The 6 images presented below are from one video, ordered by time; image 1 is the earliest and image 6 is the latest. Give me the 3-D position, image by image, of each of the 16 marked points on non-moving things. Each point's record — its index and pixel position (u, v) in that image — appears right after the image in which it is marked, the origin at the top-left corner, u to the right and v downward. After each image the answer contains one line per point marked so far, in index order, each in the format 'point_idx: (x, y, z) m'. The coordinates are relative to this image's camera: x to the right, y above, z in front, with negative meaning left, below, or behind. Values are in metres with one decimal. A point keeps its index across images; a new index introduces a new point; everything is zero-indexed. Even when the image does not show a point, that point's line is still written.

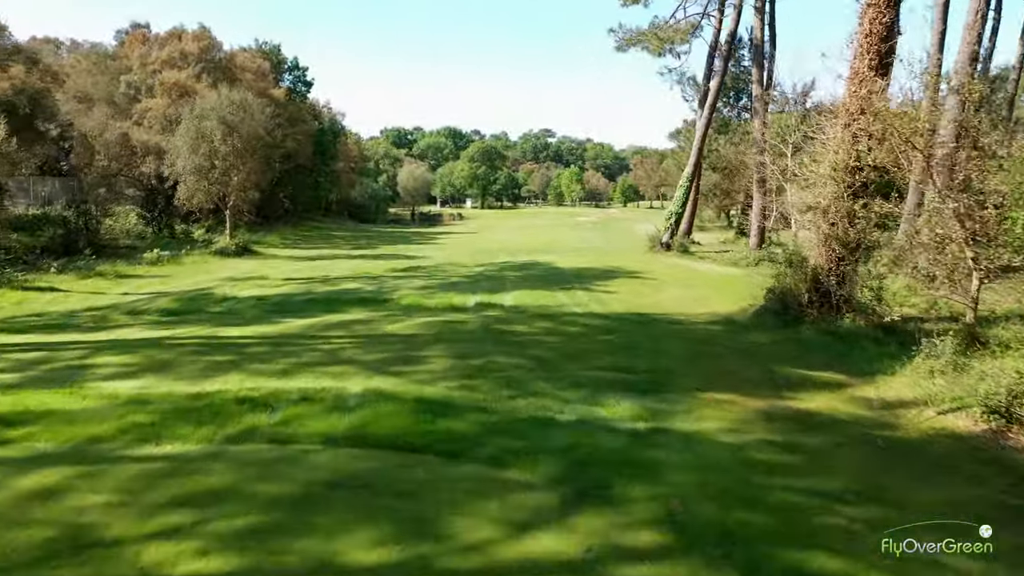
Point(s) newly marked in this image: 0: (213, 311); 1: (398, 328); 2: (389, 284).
0: (-5.1, -0.4, +12.3) m
1: (-1.6, -0.6, +10.2) m
2: (-2.8, +0.1, +16.6) m
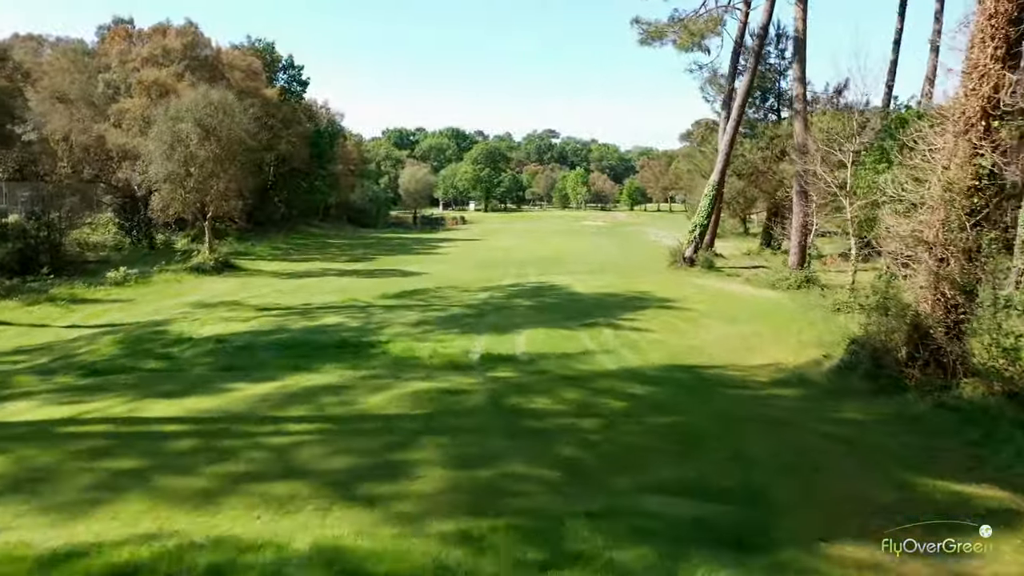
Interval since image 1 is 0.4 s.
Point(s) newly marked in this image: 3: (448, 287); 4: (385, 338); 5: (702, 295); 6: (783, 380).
0: (-4.9, -1.0, +9.8) m
1: (-1.4, -1.2, +7.7) m
2: (-2.6, -0.5, +14.1) m
3: (-1.6, 0.0, +18.4) m
4: (-2.1, -0.8, +12.1) m
5: (+4.5, -0.2, +17.1) m
6: (+3.5, -1.2, +9.4) m
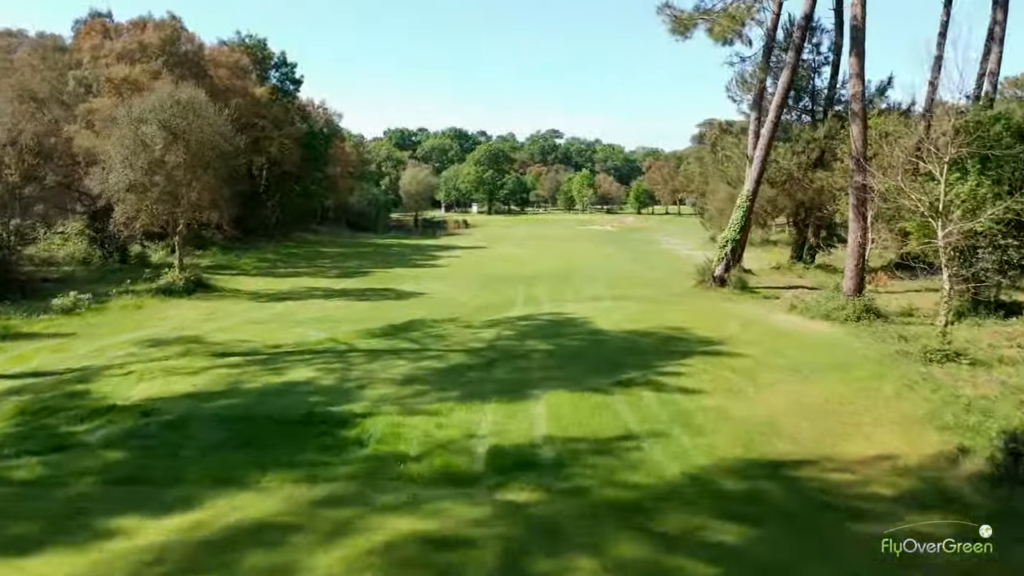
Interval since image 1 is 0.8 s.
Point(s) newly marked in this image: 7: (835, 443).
0: (-4.7, -1.7, +7.1) m
1: (-1.2, -1.9, +5.0) m
2: (-2.4, -1.2, +11.3) m
3: (-1.4, -0.7, +15.6) m
4: (-1.9, -1.5, +9.3) m
5: (+4.7, -0.9, +14.3) m
6: (+3.7, -1.9, +6.7) m
7: (+3.6, -1.7, +8.0) m
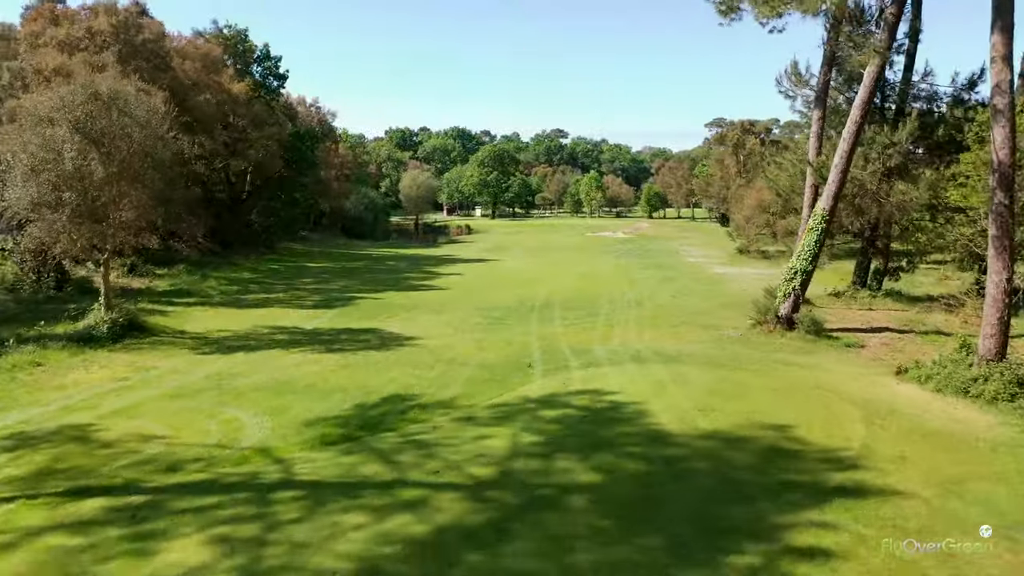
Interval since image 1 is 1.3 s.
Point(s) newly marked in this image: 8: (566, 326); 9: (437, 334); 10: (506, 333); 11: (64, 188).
0: (-4.4, -2.8, +2.6) m
1: (-1.0, -3.0, +0.5) m
2: (-2.1, -2.3, +6.8) m
3: (-1.1, -1.7, +11.1) m
4: (-1.7, -2.6, +4.8) m
5: (+5.0, -1.9, +9.8) m
6: (+4.0, -2.9, +2.2) m
7: (+3.9, -2.8, +3.5) m
8: (+1.5, -1.0, +19.7) m
9: (-1.9, -1.1, +18.1) m
10: (-0.2, -1.2, +18.6) m
11: (-9.8, +2.2, +15.8) m
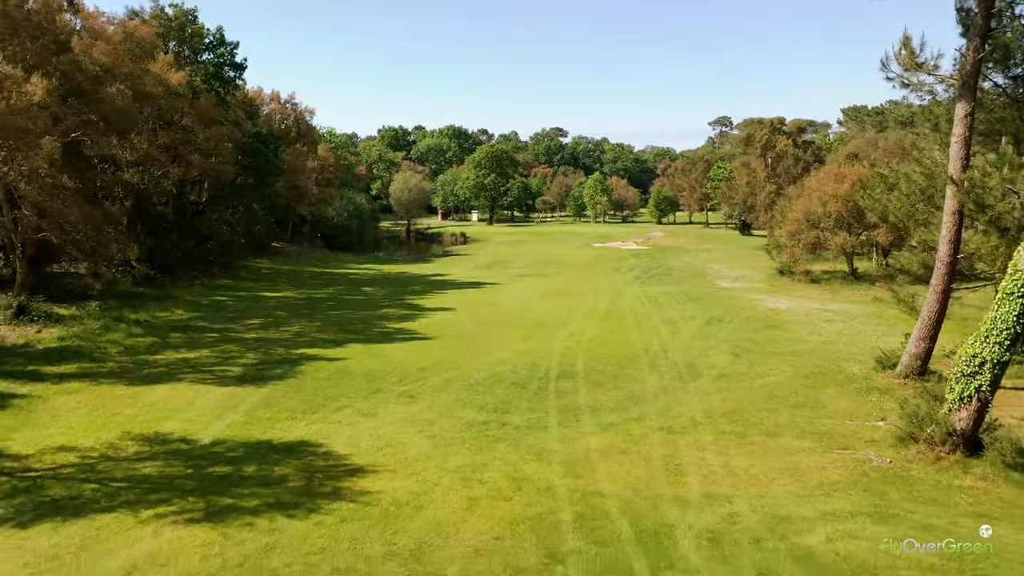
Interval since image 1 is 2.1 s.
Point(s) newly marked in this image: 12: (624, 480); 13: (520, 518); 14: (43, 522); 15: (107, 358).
0: (-4.2, -4.3, -4.2) m
1: (-0.8, -4.5, -6.3) m
2: (-1.9, -3.8, +0.1) m
3: (-0.9, -3.2, +4.4) m
4: (-1.5, -4.1, -1.9) m
5: (+5.2, -3.5, +3.1) m
6: (+4.2, -4.5, -4.6) m
7: (+4.1, -4.3, -3.2) m
8: (+1.6, -2.5, +13.0) m
9: (-1.7, -2.7, +11.4) m
10: (0.0, -2.7, +11.9) m
11: (-9.7, +0.7, +9.0) m
12: (+1.6, -2.7, +10.4) m
13: (0.0, -2.9, +9.1) m
14: (-6.0, -3.0, +9.1) m
15: (-10.5, -1.7, +18.8) m
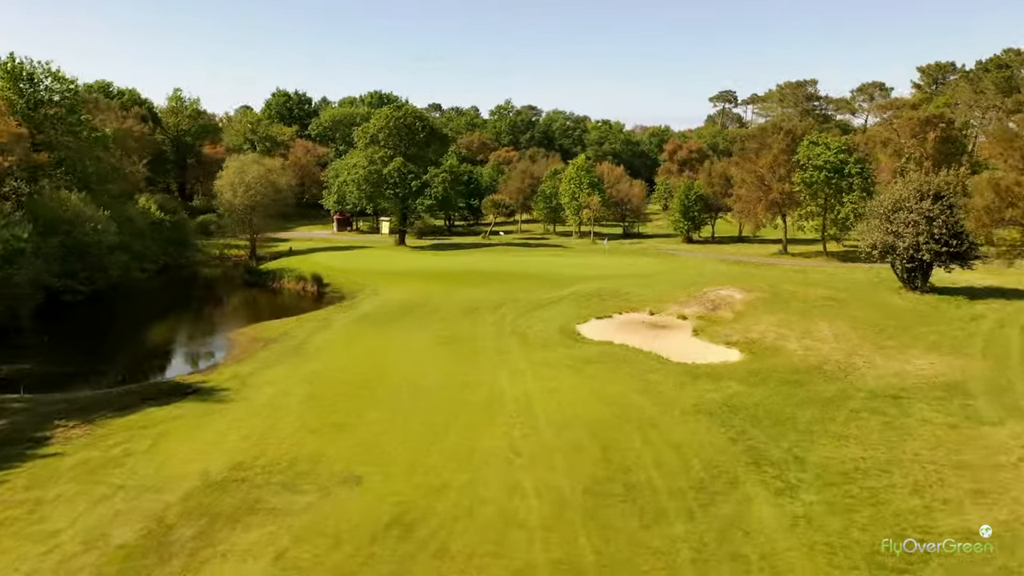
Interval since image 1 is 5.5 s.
0: (-6.8, -10.9, -42.4) m
1: (-3.3, -11.1, -44.4) m
2: (-4.6, -10.3, -38.1) m
3: (-3.8, -9.7, -33.8) m
4: (-4.1, -10.7, -40.1) m
5: (+2.4, -9.9, -35.0) m
6: (+1.6, -11.0, -42.6) m
7: (+1.5, -10.9, -41.3) m
8: (-1.5, -8.8, -25.2) m
9: (-4.8, -9.0, -26.9) m
10: (-3.1, -9.0, -26.3) m
11: (-12.7, -5.7, -29.5) m
12: (-1.5, -9.0, -27.8) m
13: (-3.0, -9.2, -29.1) m
14: (-9.0, -9.4, -29.3) m
15: (-13.8, -8.0, -19.8) m
